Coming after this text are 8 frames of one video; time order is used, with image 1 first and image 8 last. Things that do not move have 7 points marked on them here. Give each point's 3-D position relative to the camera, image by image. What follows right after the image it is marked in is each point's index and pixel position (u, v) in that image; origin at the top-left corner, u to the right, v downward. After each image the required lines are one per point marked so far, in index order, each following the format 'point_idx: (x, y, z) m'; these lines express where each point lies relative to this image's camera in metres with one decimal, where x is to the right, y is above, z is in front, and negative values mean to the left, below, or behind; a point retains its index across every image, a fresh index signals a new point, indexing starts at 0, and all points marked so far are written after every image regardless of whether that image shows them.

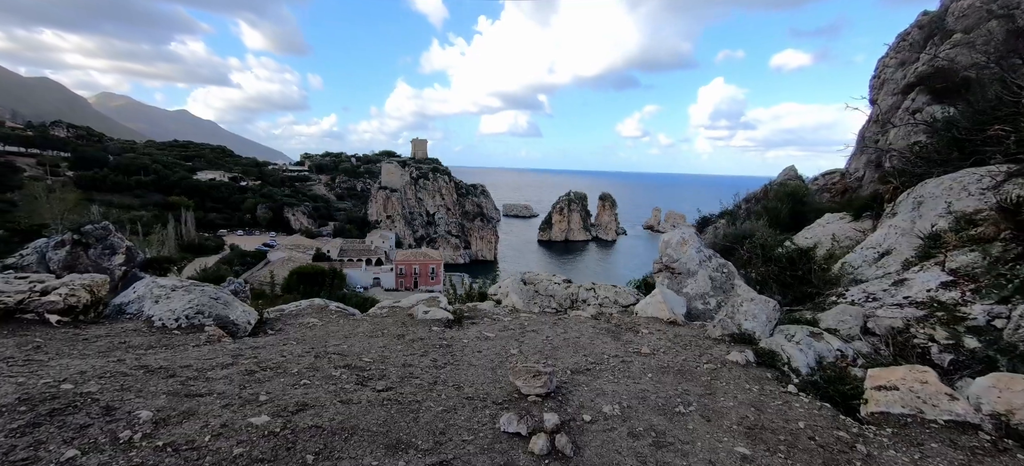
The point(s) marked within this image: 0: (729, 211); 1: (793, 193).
0: (+9.4, +0.9, +19.4) m
1: (+9.5, +1.4, +15.3) m
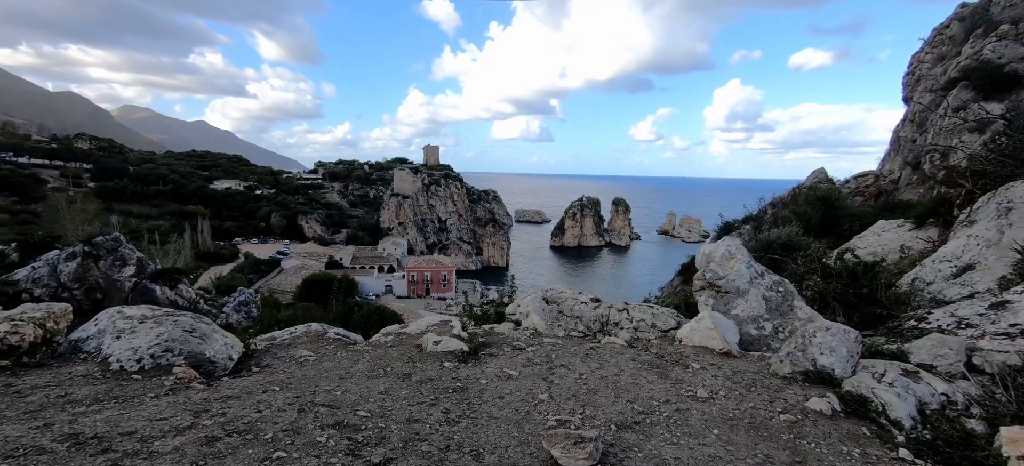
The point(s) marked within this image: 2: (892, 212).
0: (+10.0, +0.7, +18.7) m
1: (+10.0, +1.2, +14.5) m
2: (+11.5, +0.7, +14.0) m
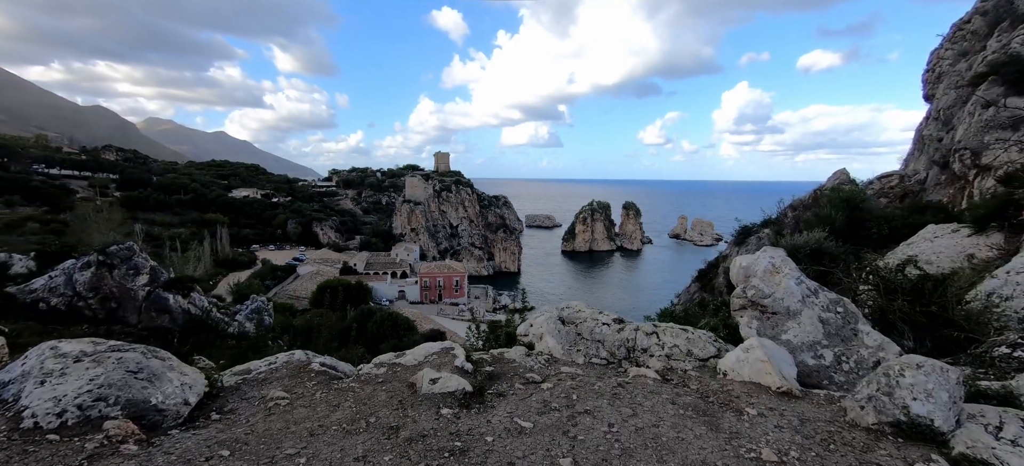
0: (+10.4, +0.5, +17.9) m
1: (+10.3, +1.1, +13.8) m
2: (+11.8, +0.5, +13.2) m
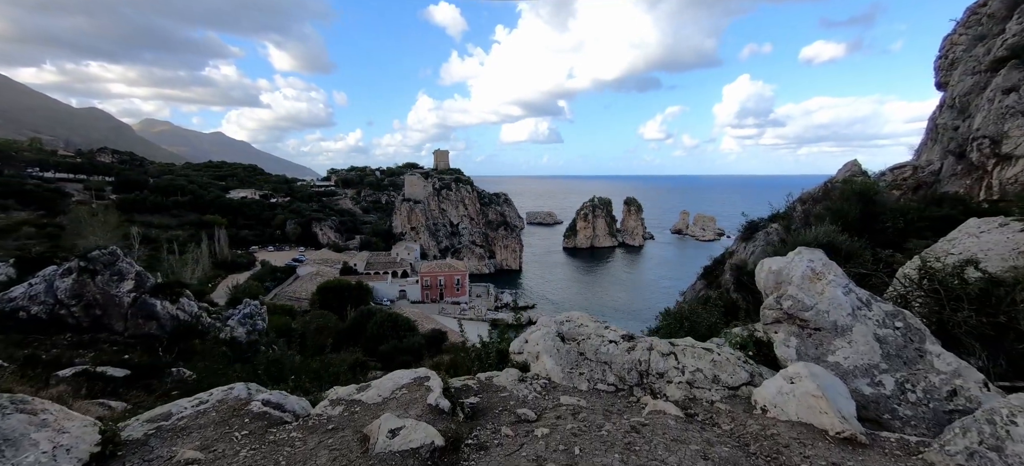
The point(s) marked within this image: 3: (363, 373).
0: (+10.4, +0.7, +17.3) m
1: (+10.3, +1.3, +13.2) m
2: (+11.8, +0.8, +12.6) m
3: (-5.9, -5.6, +17.7) m
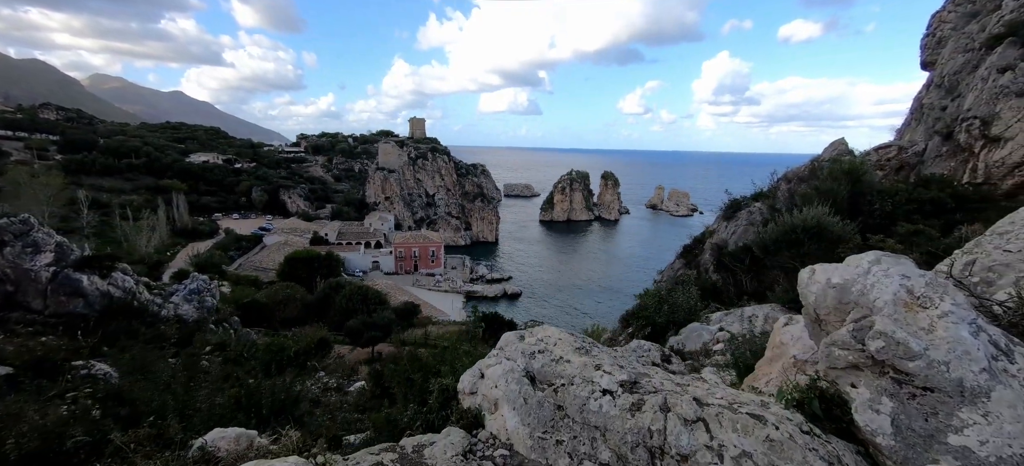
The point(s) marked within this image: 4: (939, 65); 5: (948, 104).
0: (+9.5, +1.5, +16.6) m
1: (+9.5, +1.7, +12.5) m
2: (+11.1, +1.2, +11.9) m
3: (-7.0, -4.5, +16.6) m
4: (+17.9, +7.0, +18.7) m
5: (+15.9, +4.7, +16.3) m
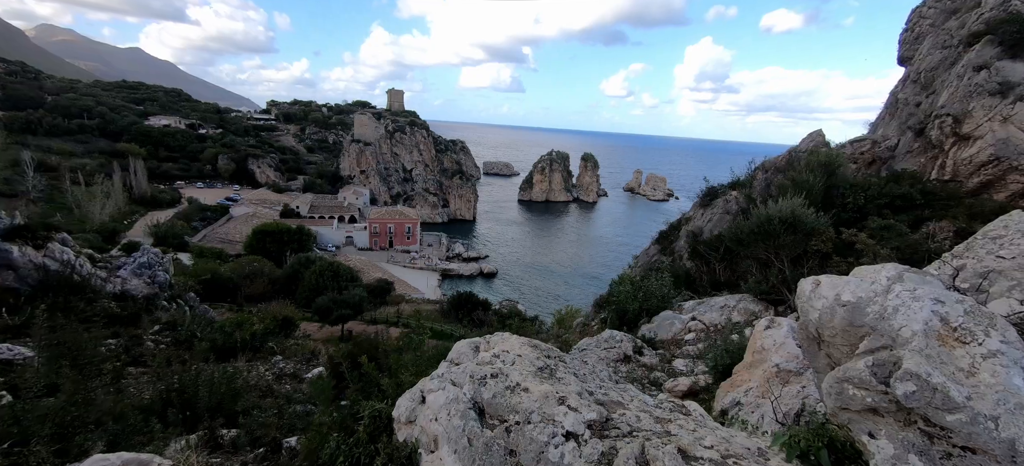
0: (+8.6, +1.9, +16.5) m
1: (+8.9, +1.9, +12.4) m
2: (+10.4, +1.3, +11.9) m
3: (-8.0, -3.6, +15.9) m
4: (+17.1, +7.3, +18.7) m
5: (+15.2, +4.9, +16.4) m
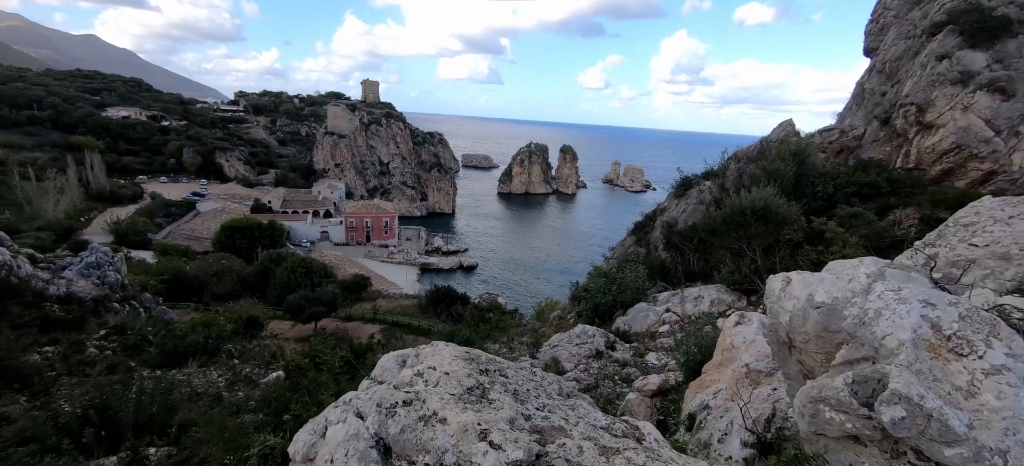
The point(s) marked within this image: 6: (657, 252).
0: (+7.6, +2.2, +16.5) m
1: (+8.1, +2.2, +12.4) m
2: (+9.6, +1.6, +12.0) m
3: (-8.9, -3.4, +15.2) m
4: (+15.9, +7.8, +19.0) m
5: (+14.1, +5.3, +16.6) m
6: (+4.5, -0.6, +13.9) m
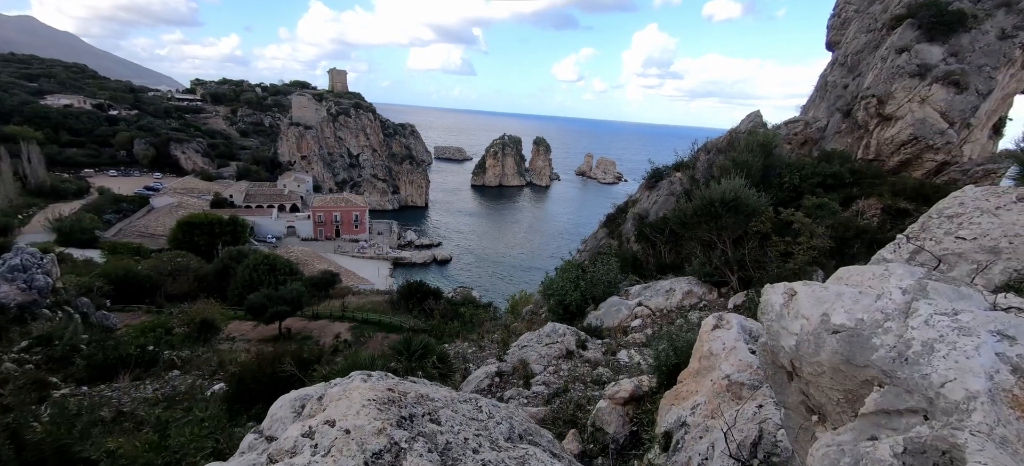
0: (+6.5, +2.5, +16.4) m
1: (+7.2, +2.5, +12.3) m
2: (+8.7, +1.9, +12.0) m
3: (-9.9, -3.3, +14.3) m
4: (+14.6, +8.2, +19.3) m
5: (+13.0, +5.7, +16.8) m
6: (+3.6, -0.4, +13.7) m
